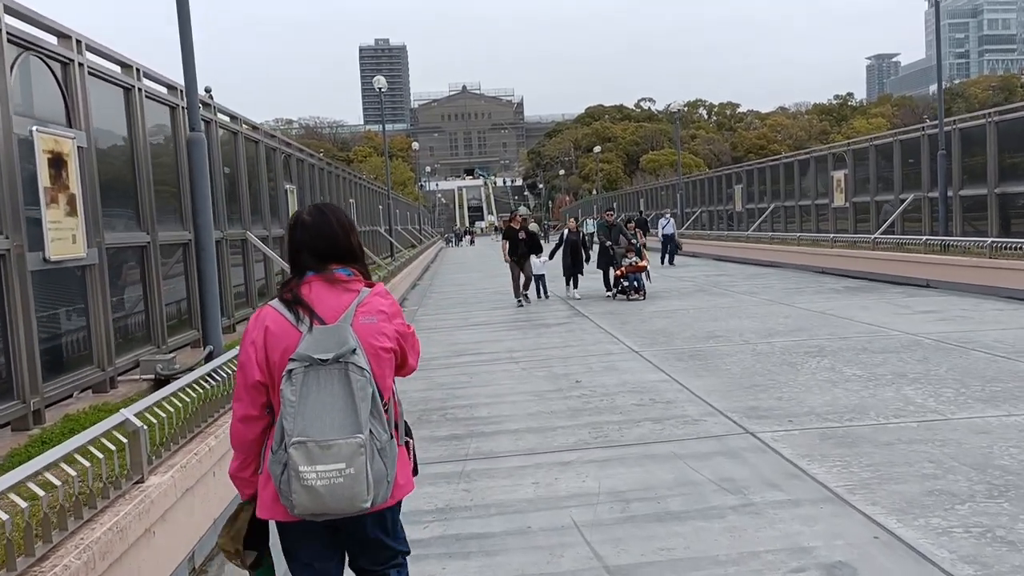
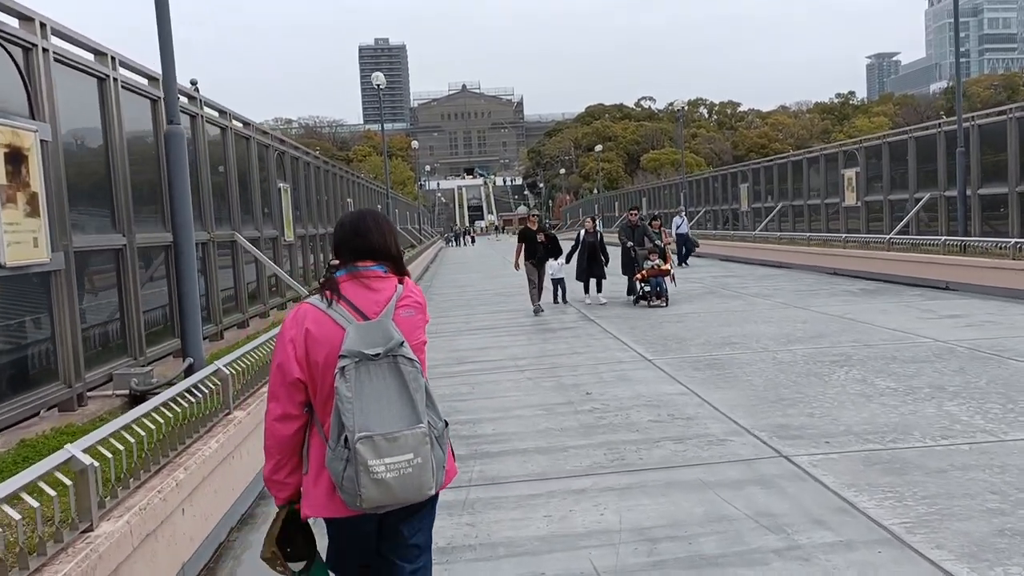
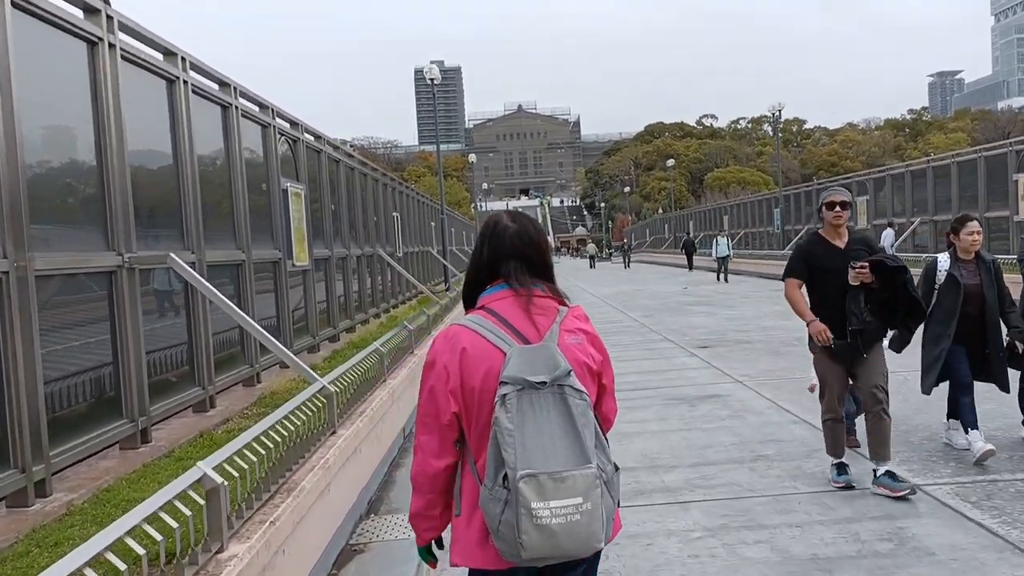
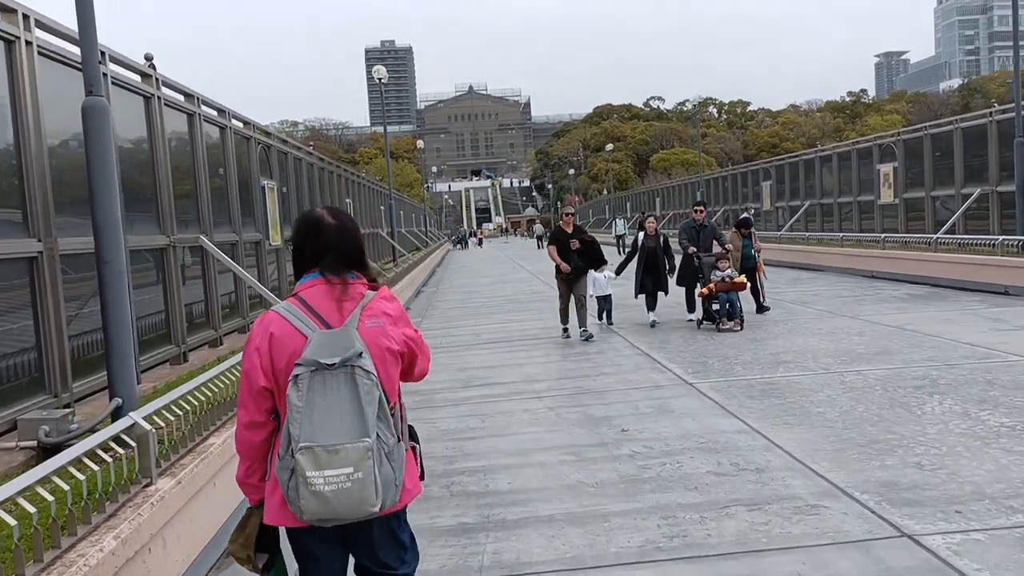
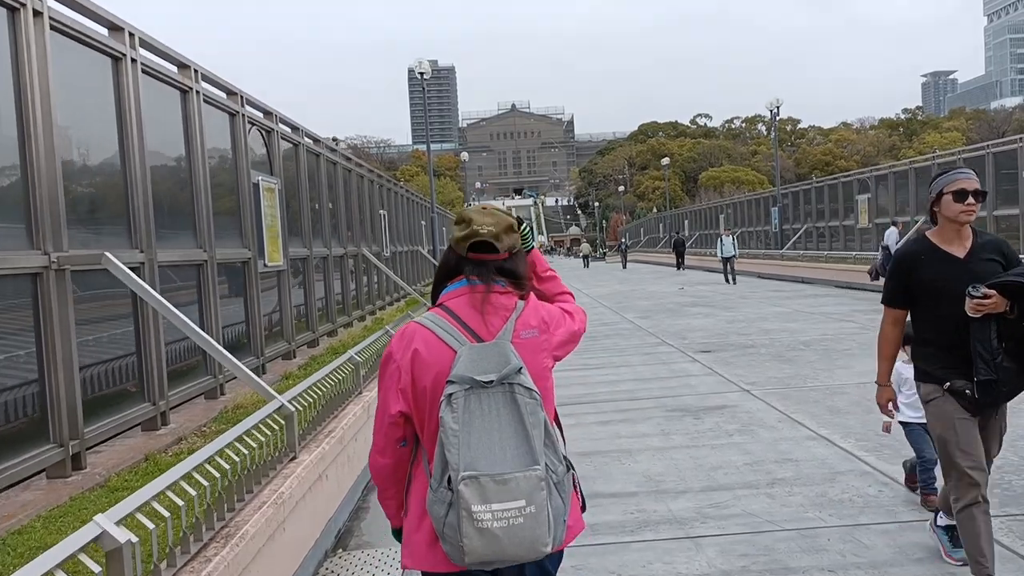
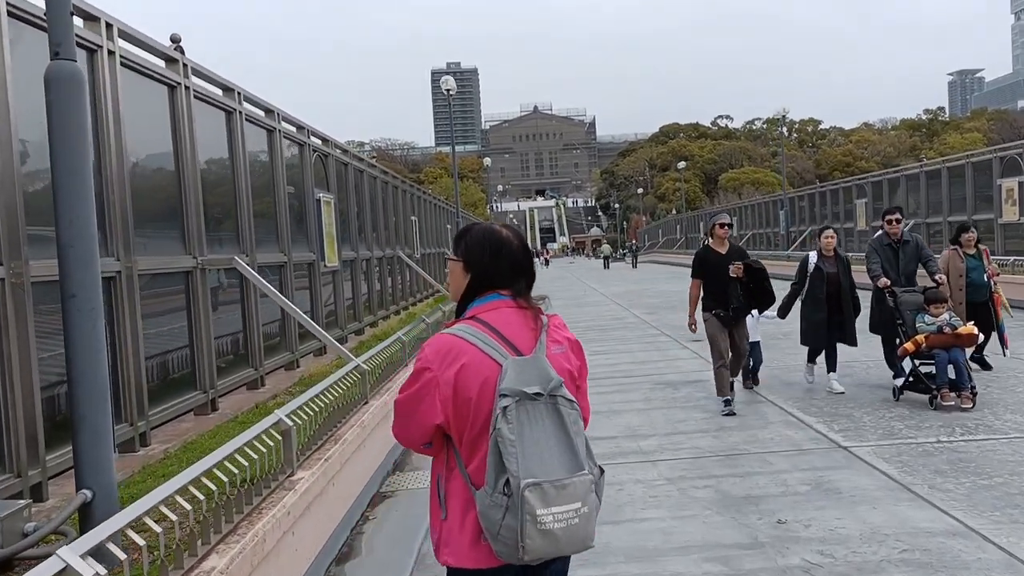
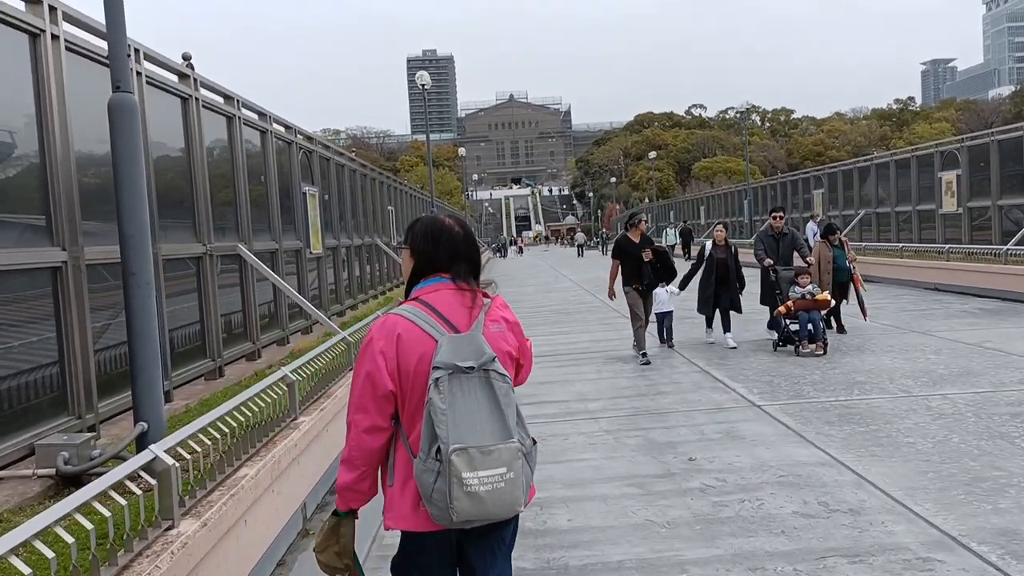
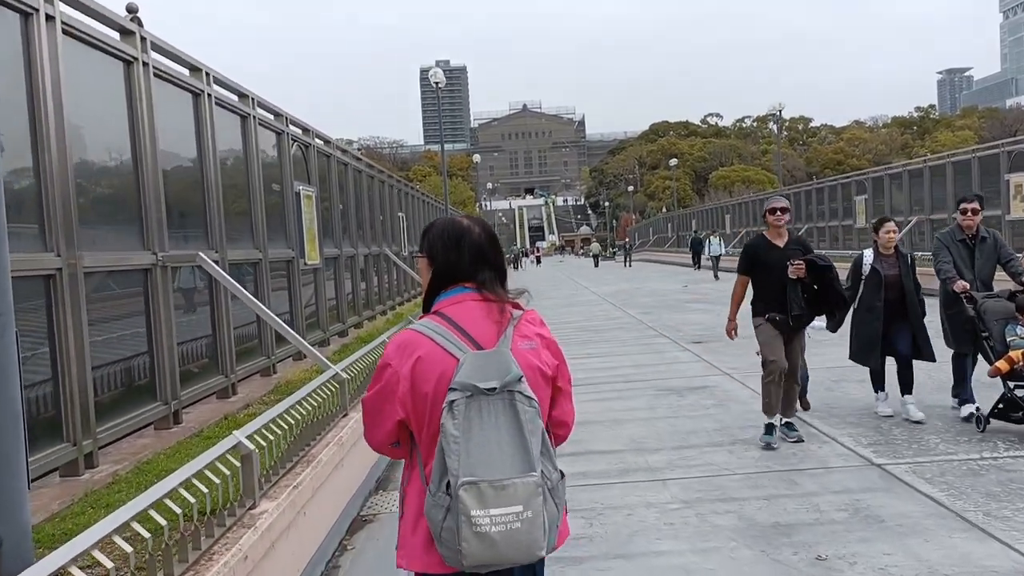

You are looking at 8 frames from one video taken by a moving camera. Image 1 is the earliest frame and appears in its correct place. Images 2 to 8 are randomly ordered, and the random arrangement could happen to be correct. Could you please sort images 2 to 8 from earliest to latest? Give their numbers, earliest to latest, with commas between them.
2, 4, 7, 6, 8, 3, 5
